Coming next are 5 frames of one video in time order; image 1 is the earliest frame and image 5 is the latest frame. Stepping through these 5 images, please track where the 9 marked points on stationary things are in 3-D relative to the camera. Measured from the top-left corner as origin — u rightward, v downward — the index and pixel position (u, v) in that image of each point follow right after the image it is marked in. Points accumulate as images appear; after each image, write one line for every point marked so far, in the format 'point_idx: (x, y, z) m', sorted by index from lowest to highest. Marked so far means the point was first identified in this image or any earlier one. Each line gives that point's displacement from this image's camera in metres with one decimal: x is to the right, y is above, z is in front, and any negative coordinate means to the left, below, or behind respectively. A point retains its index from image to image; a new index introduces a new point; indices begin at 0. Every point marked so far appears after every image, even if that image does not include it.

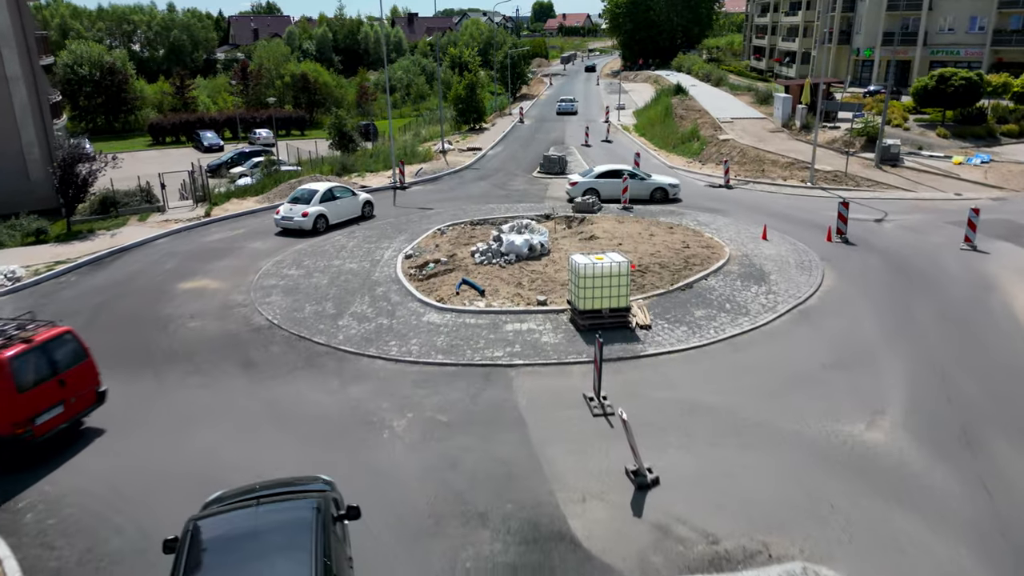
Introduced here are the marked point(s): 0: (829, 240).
0: (+8.7, +1.3, +19.8) m
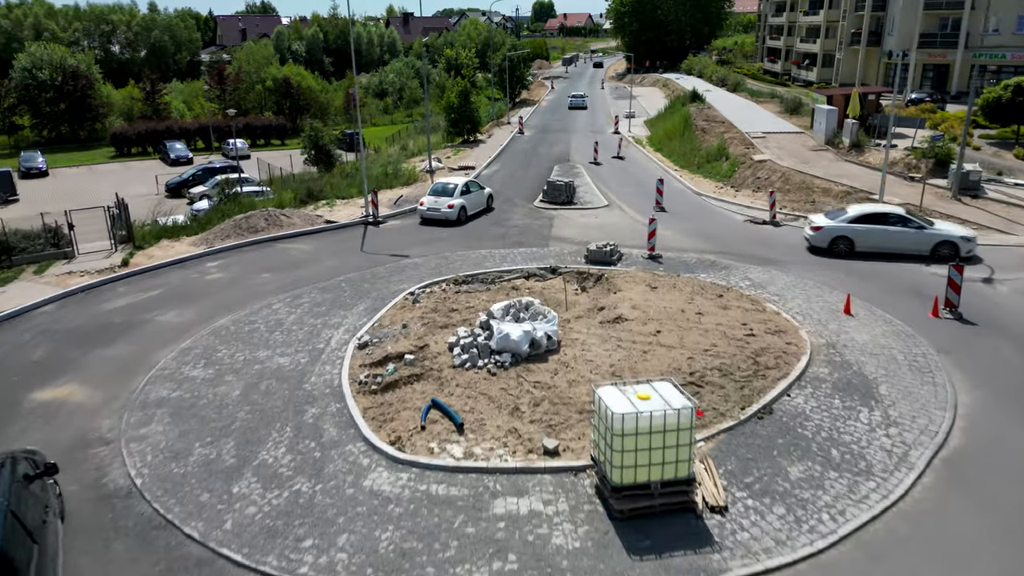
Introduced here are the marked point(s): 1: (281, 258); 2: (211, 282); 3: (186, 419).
0: (+8.6, -0.5, +14.6) m
1: (-6.4, +0.8, +19.9) m
2: (-7.5, +0.2, +18.1) m
3: (-5.0, -2.0, +11.1) m
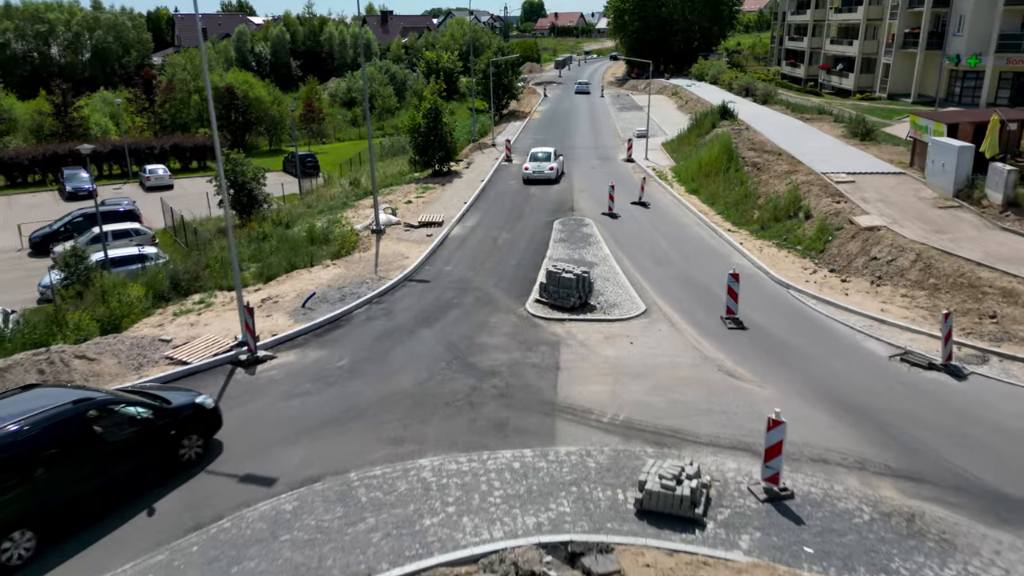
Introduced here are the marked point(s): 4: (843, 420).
0: (+8.2, -4.0, +4.7) m
1: (-6.7, -2.7, +9.8) m
2: (-7.9, -3.4, +8.0) m
3: (-5.3, -5.5, +1.0) m
4: (+5.1, -2.0, +11.3) m
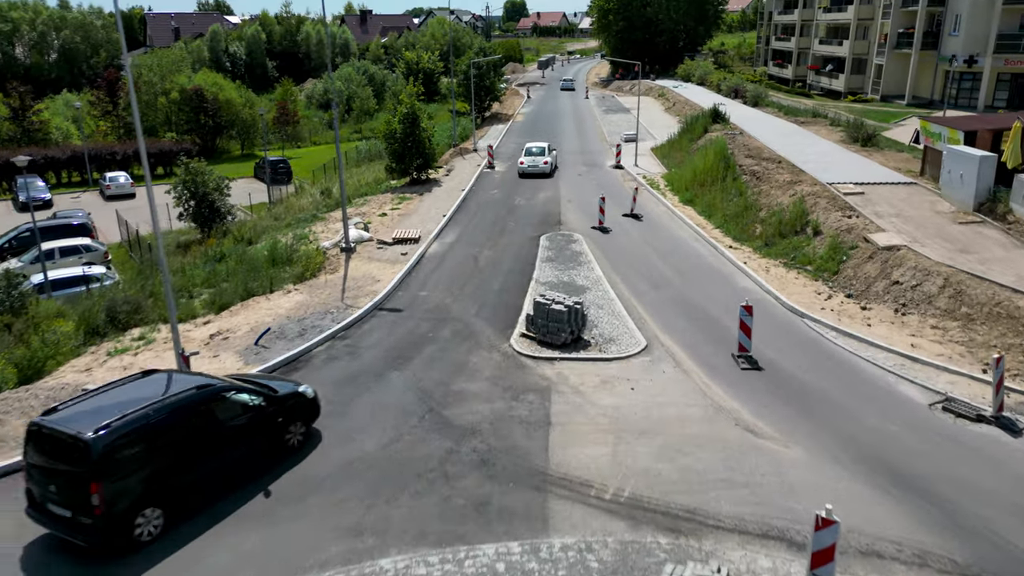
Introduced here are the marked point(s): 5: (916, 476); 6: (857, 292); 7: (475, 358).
0: (+8.2, -4.6, +3.0) m
1: (-6.9, -3.4, +7.7) m
2: (-8.0, -4.1, +5.9) m
3: (-5.2, -6.2, -1.0) m
4: (+4.9, -2.7, +9.4) m
5: (+5.5, -2.6, +9.8) m
6: (+7.9, -0.1, +16.4) m
7: (-0.7, -1.4, +13.8) m
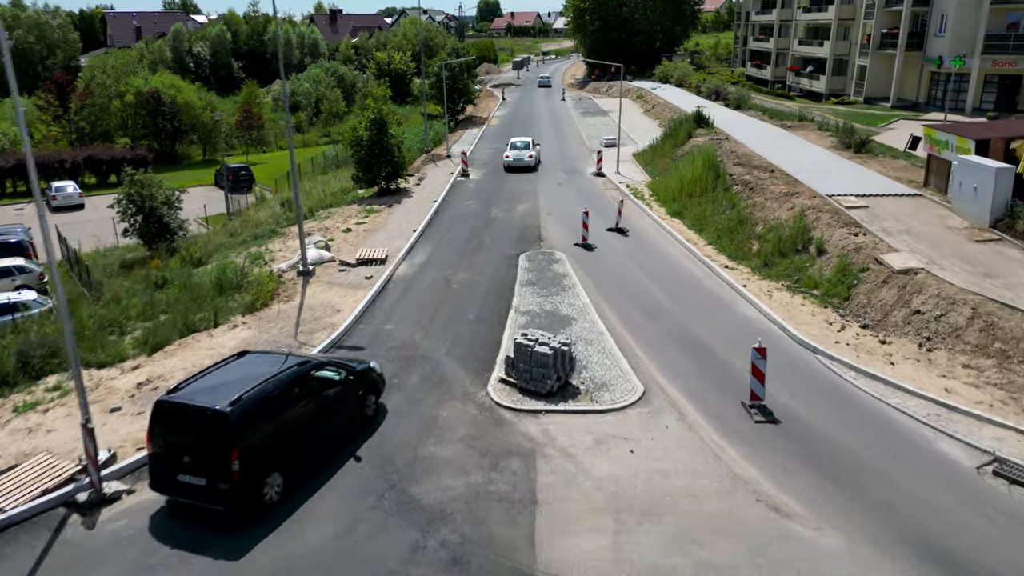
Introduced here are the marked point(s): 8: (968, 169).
0: (+8.2, -5.2, +1.3) m
1: (-7.1, -4.2, +5.6) m
2: (-8.1, -4.9, +3.7) m
3: (-5.1, -7.0, -3.1) m
4: (+4.7, -3.3, +7.7) m
5: (+5.3, -3.2, +8.1) m
6: (+7.4, -0.7, +14.7) m
7: (-1.1, -2.1, +11.9) m
8: (+11.4, +2.9, +17.8) m
